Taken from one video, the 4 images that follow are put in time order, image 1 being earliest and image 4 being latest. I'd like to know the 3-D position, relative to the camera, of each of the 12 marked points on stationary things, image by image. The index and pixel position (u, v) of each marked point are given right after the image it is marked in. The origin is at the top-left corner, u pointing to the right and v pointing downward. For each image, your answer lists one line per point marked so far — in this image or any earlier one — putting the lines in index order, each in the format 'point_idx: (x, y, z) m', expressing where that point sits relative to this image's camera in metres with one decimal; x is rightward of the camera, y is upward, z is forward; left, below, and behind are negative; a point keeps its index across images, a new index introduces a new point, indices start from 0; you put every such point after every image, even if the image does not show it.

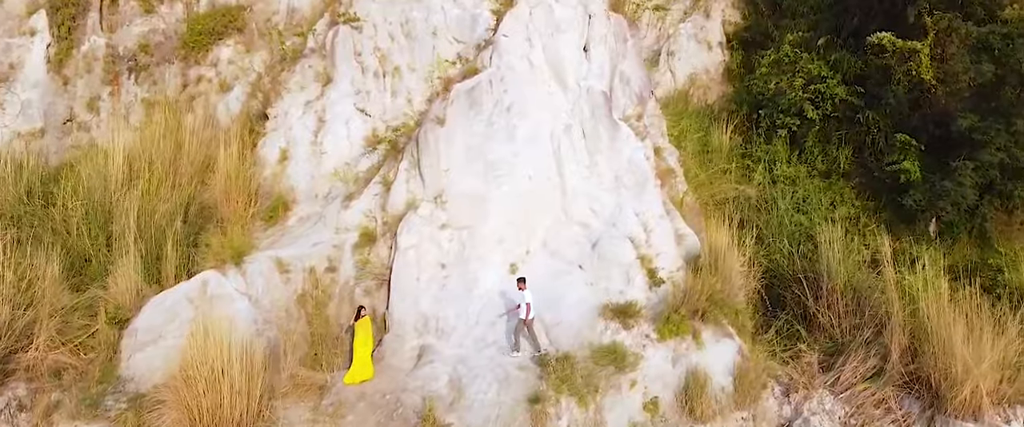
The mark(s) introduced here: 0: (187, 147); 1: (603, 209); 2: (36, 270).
0: (-3.3, +0.7, +8.1) m
1: (+0.8, 0.0, +6.3) m
2: (-3.7, -0.4, +6.2) m
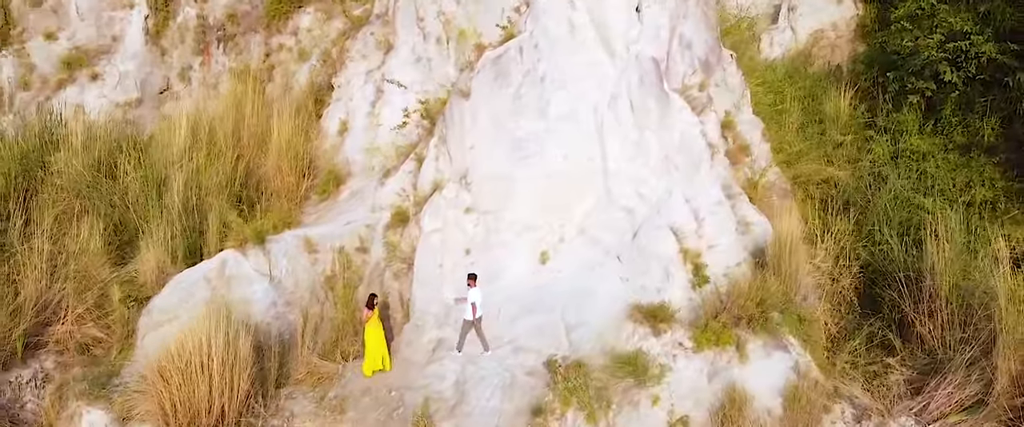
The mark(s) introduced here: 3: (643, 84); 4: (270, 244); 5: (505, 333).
0: (-2.7, +1.0, +8.0) m
1: (+1.0, +0.1, +5.5) m
2: (-3.4, -0.2, +6.3) m
3: (+0.9, +0.9, +5.6) m
4: (-1.9, -0.2, +6.1) m
5: (0.0, -0.8, +5.3) m
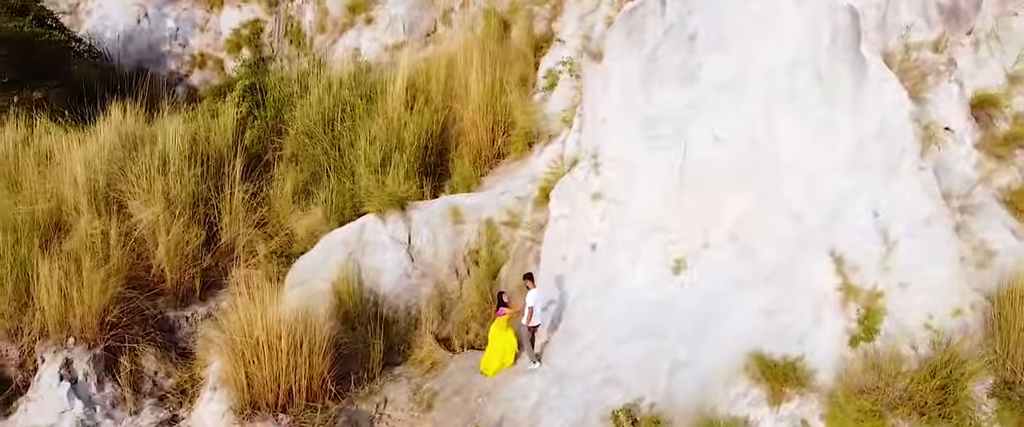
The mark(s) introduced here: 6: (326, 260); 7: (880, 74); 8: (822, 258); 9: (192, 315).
0: (-0.5, +1.5, +7.7) m
1: (+1.6, +0.1, +4.0) m
2: (-2.0, +0.2, +6.7) m
3: (+1.6, +0.9, +4.0) m
4: (-0.7, 0.0, +5.8) m
5: (+0.5, -0.8, +4.4) m
6: (-1.3, -0.3, +5.7) m
7: (+1.9, +0.7, +4.0) m
8: (+1.6, -0.2, +3.9) m
9: (-2.4, -0.8, +6.0) m
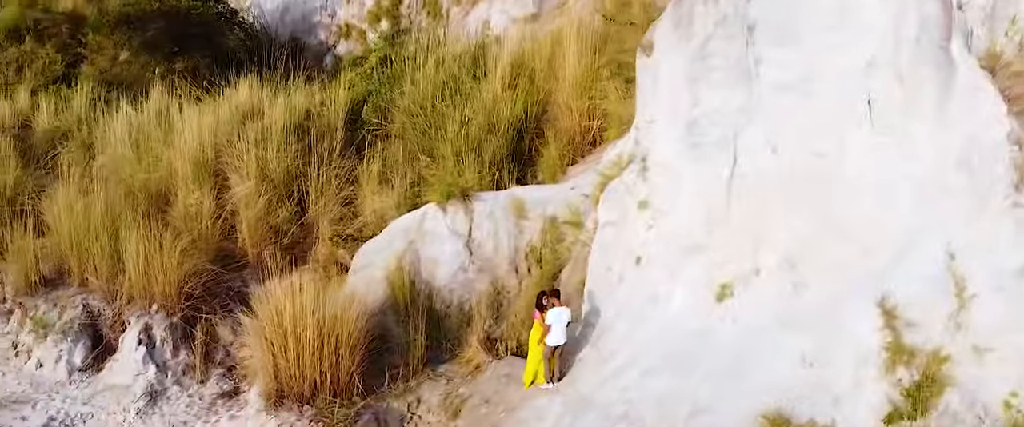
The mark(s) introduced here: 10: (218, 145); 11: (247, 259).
0: (+0.5, +1.6, +7.3) m
1: (+1.6, -0.1, +3.2) m
2: (-1.3, +0.4, +6.7) m
3: (+1.7, +0.7, +3.2) m
4: (-0.2, +0.1, +5.5) m
5: (+0.6, -0.8, +3.9) m
6: (-0.9, -0.2, +5.6) m
7: (+1.9, +0.5, +3.1) m
8: (+1.5, -0.3, +3.2) m
9: (-1.9, -0.6, +6.2) m
10: (-2.6, +0.6, +7.1) m
11: (-2.1, -0.4, +6.2) m
